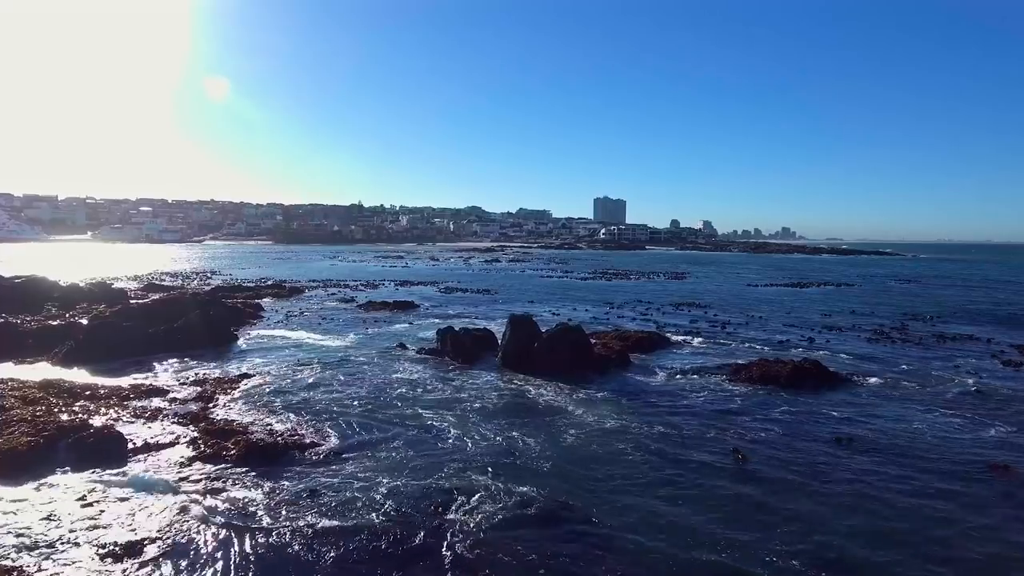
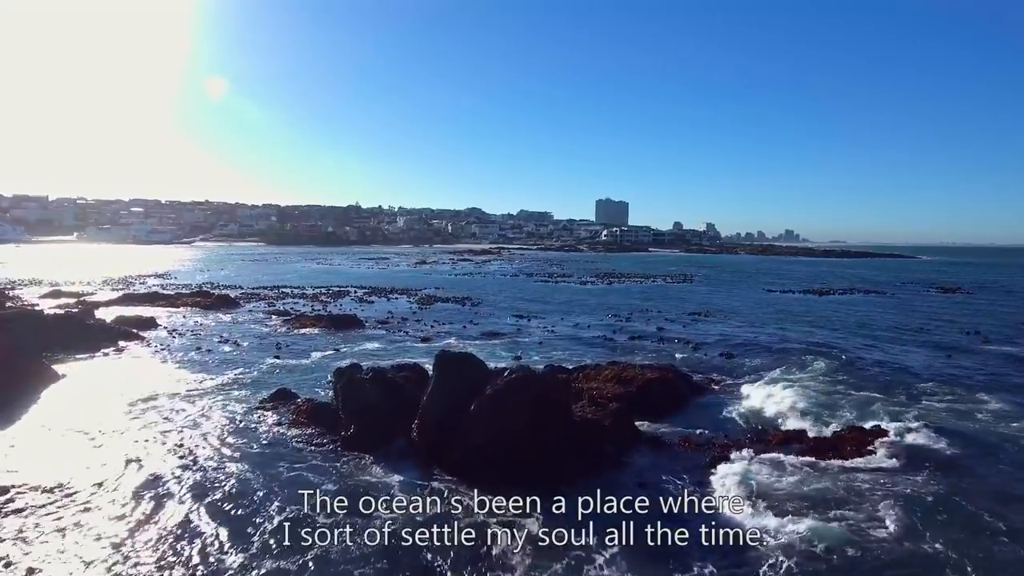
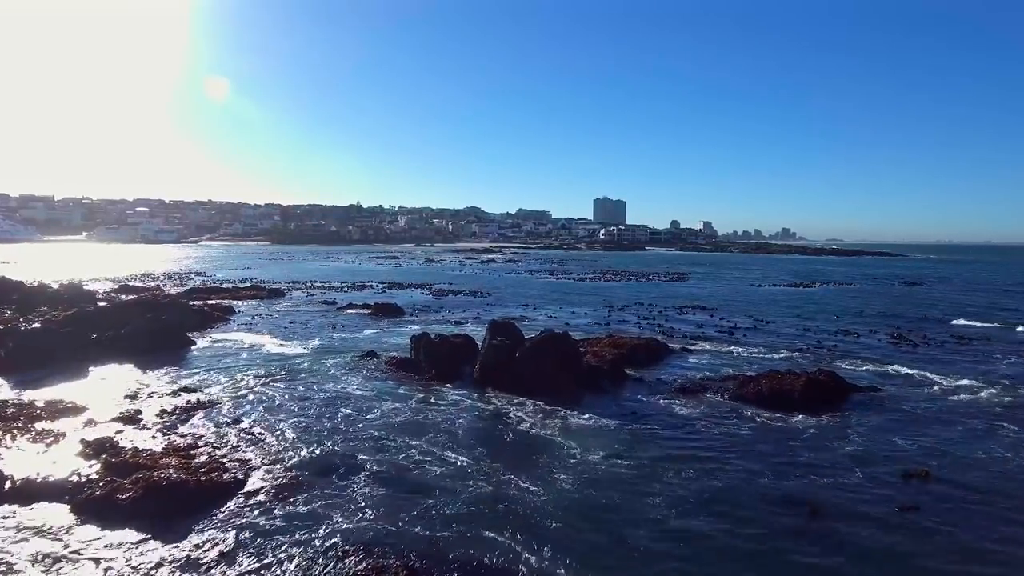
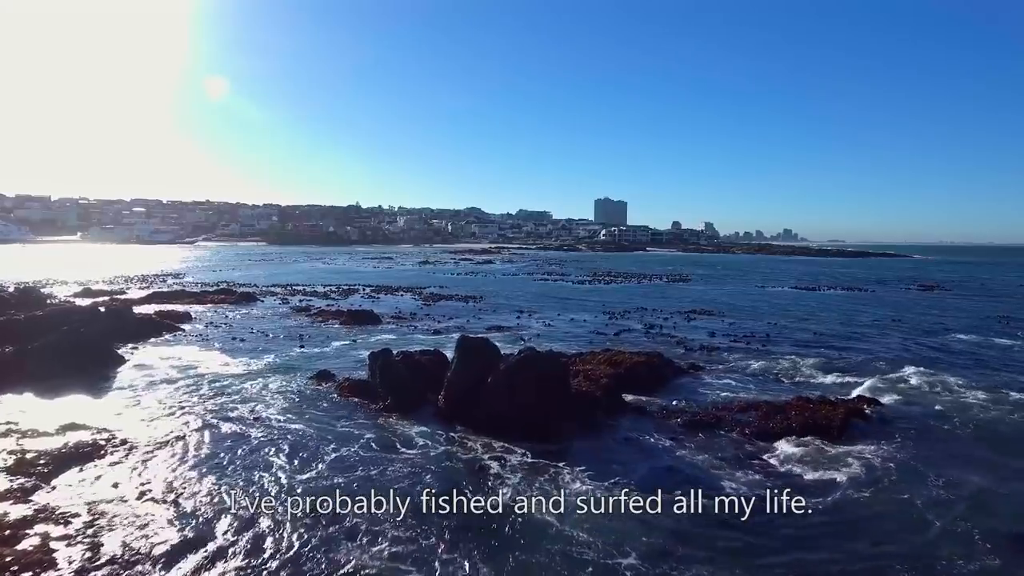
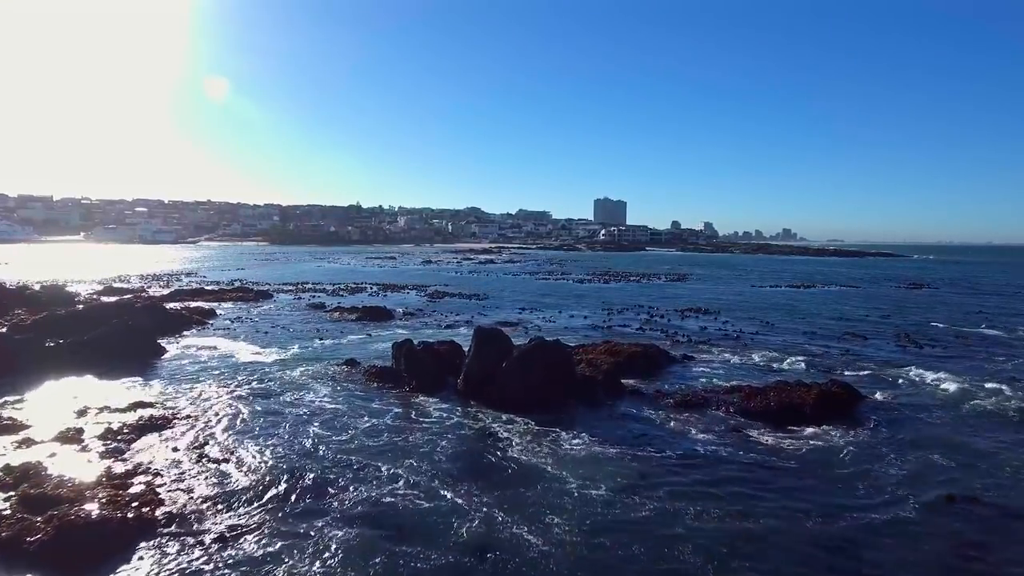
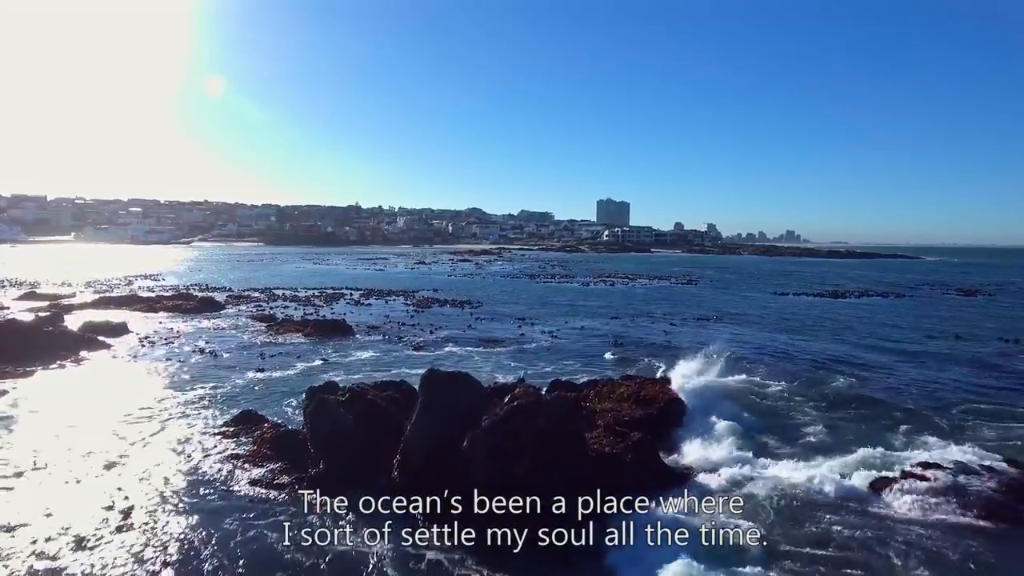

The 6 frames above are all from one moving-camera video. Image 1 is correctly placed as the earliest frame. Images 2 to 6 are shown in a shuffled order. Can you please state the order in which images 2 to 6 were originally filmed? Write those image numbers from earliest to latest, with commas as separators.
3, 5, 4, 2, 6
